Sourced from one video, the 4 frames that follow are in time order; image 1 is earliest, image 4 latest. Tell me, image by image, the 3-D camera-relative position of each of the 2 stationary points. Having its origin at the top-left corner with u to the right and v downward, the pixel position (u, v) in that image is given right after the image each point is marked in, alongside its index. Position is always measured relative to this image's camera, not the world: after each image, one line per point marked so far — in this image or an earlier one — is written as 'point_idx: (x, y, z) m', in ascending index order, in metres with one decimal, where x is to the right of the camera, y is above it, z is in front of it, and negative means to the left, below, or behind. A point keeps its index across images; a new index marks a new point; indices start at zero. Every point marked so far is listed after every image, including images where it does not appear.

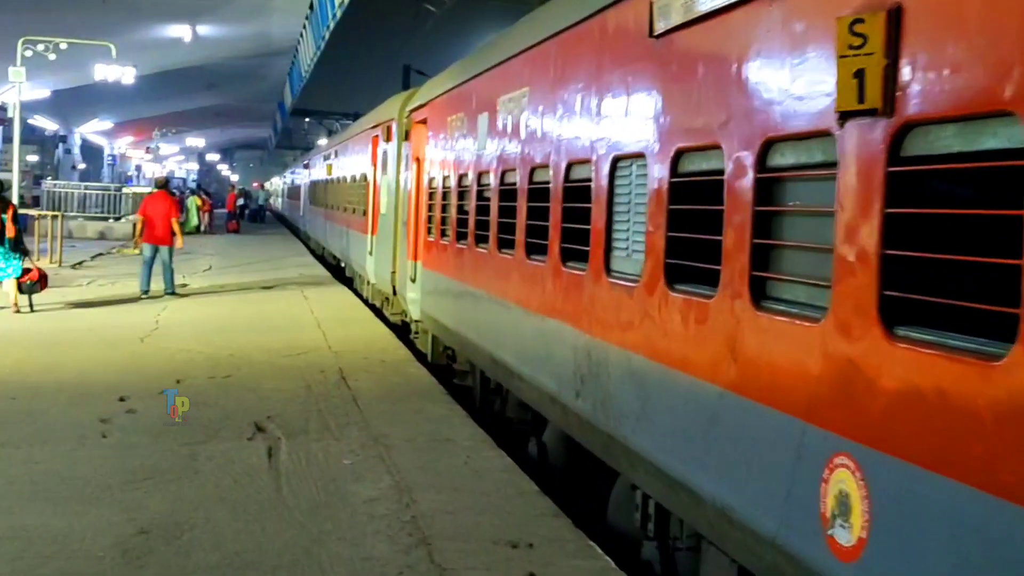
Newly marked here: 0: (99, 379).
0: (-1.9, -0.4, +7.8) m
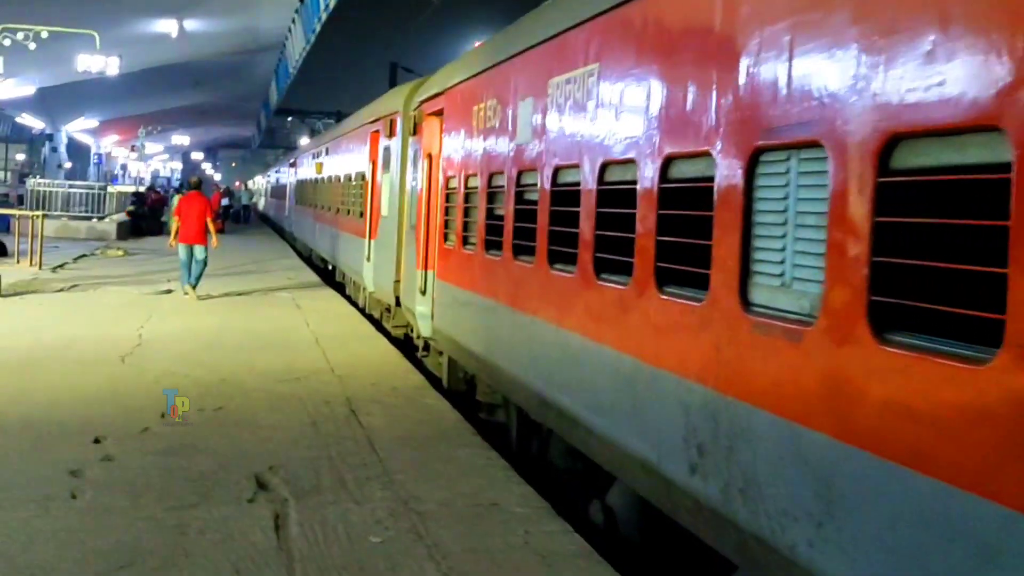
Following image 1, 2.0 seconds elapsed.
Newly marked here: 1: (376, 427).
0: (-1.7, -0.5, +6.6) m
1: (-0.5, -0.6, +6.7) m
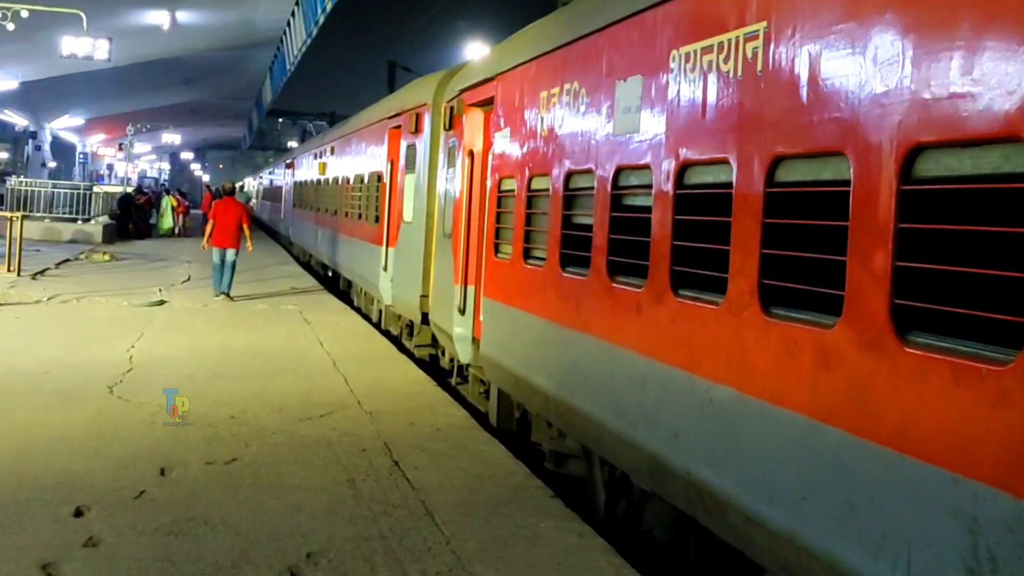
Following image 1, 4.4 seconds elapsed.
0: (-1.5, -0.6, +5.2) m
1: (-0.3, -0.6, +5.3) m
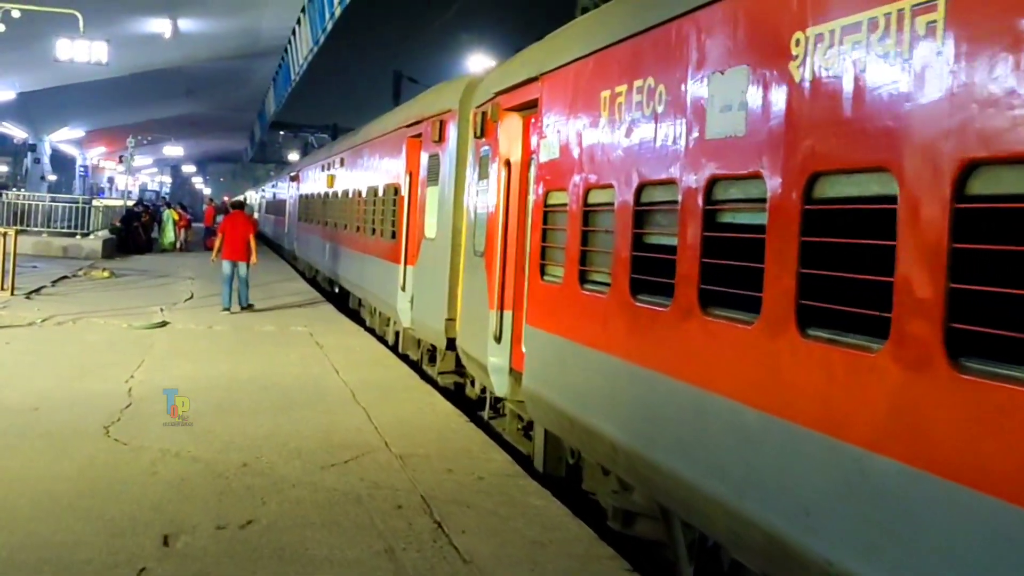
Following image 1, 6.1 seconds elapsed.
0: (-1.3, -0.7, +4.4) m
1: (-0.1, -0.7, +4.5) m
